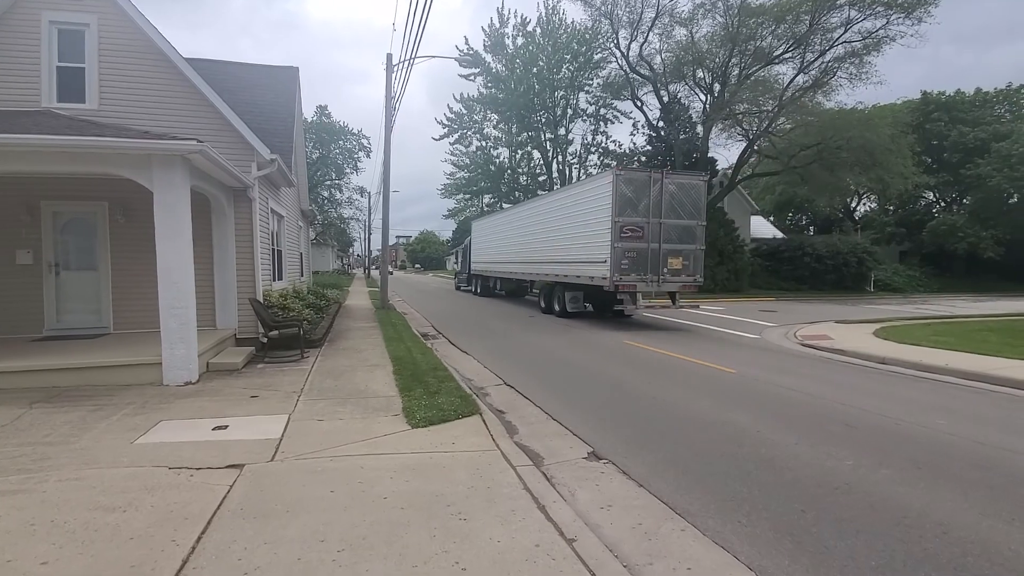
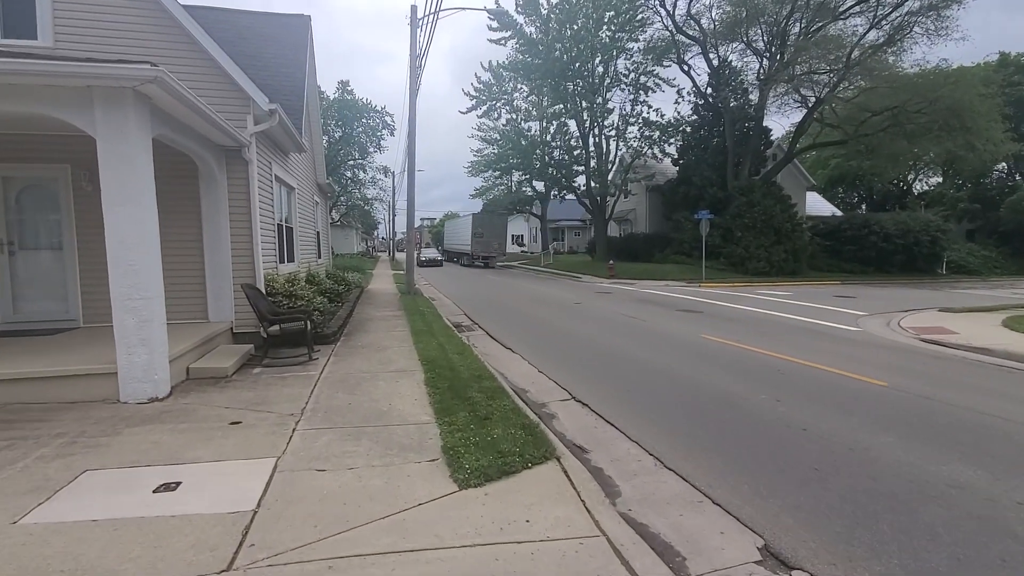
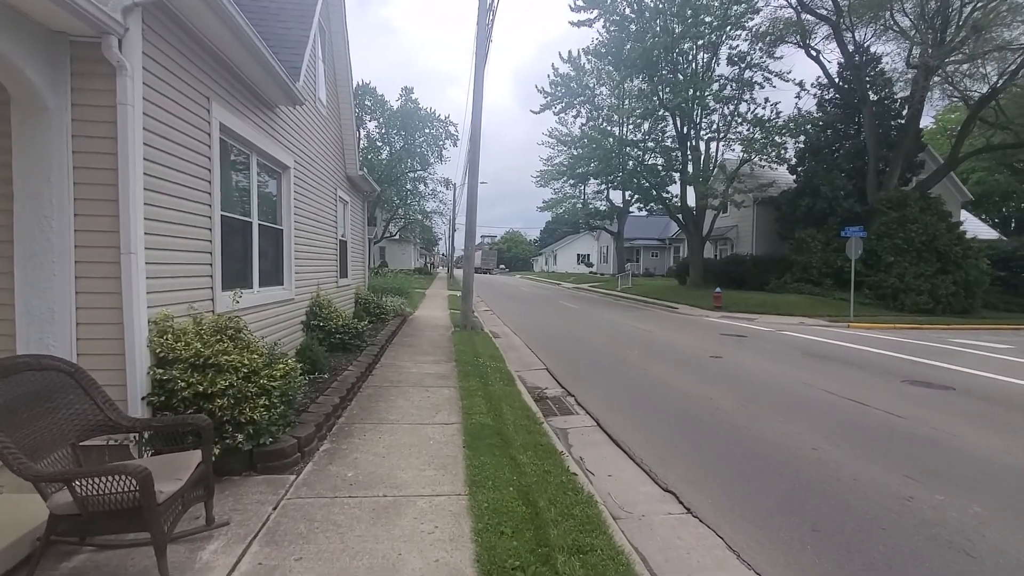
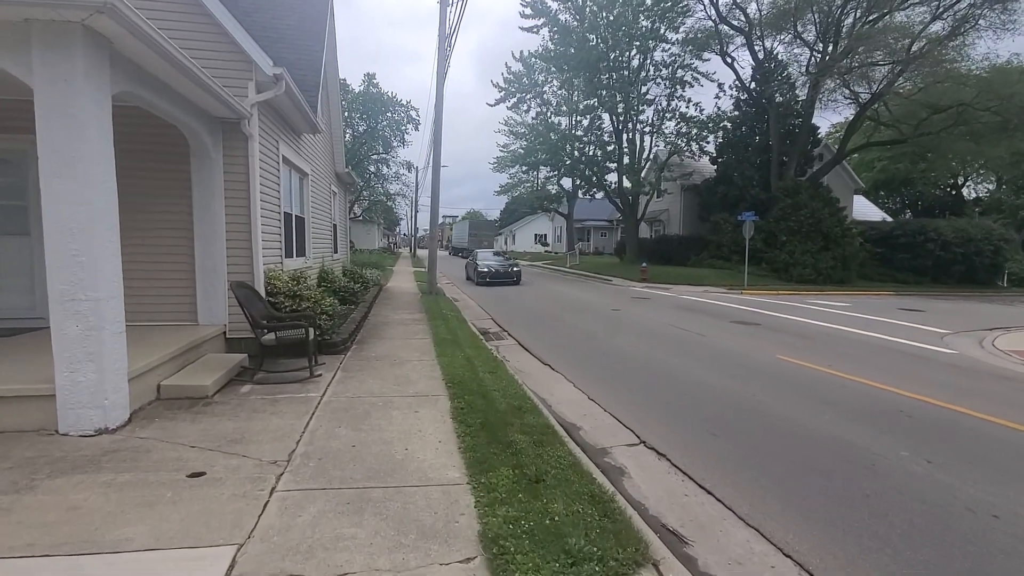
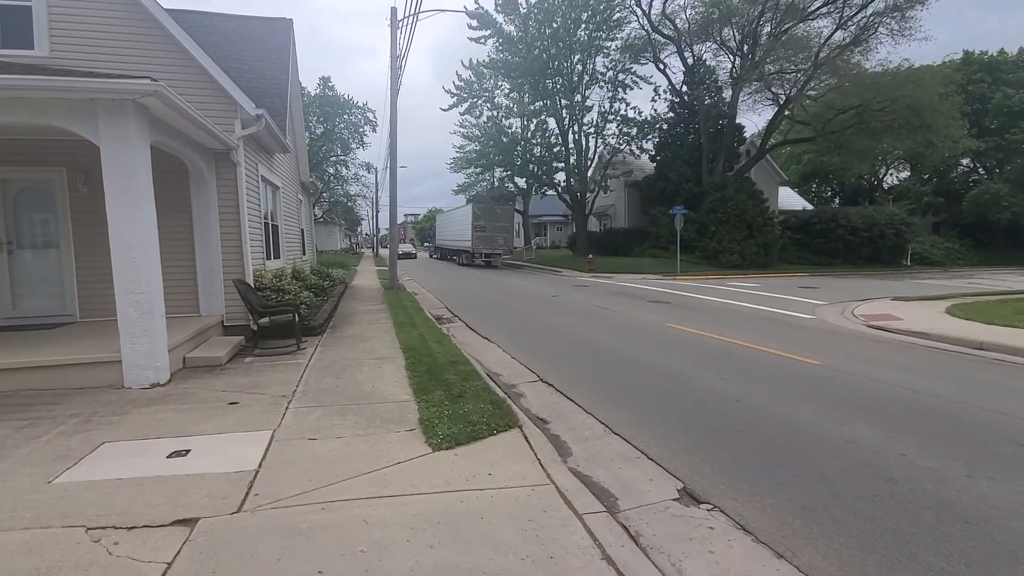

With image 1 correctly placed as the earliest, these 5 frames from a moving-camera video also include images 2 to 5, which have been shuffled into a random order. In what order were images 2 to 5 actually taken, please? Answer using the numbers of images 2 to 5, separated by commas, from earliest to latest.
5, 2, 4, 3
